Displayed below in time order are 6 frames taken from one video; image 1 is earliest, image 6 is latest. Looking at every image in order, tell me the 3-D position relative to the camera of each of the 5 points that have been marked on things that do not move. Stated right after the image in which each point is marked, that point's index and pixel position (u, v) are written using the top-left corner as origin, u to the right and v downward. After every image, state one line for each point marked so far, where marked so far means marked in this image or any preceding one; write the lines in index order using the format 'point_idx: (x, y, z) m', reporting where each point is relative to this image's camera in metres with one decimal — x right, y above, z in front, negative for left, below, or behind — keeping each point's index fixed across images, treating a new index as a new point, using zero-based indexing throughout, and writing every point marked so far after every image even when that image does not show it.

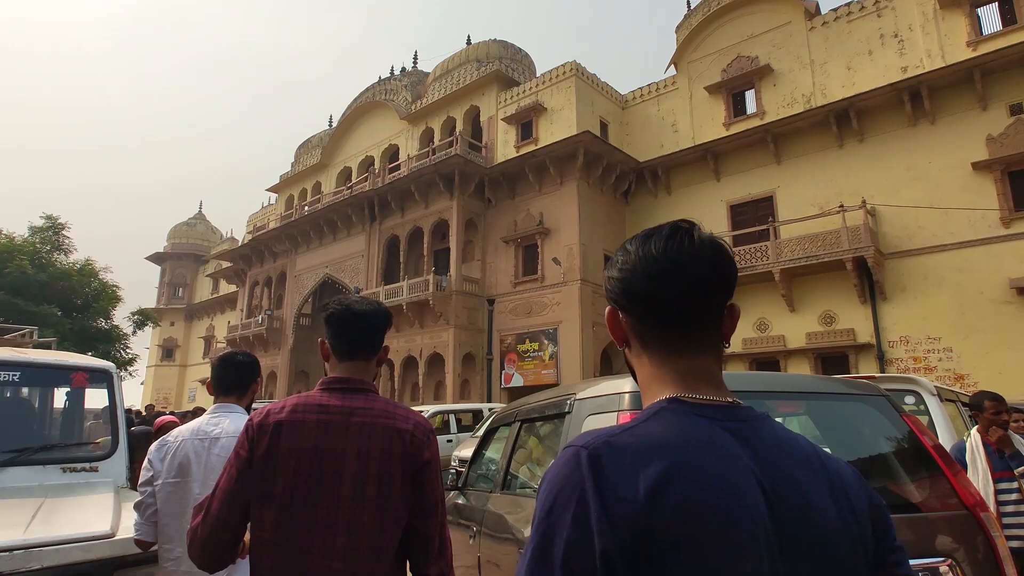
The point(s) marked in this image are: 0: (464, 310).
0: (-1.3, -0.5, +15.5) m
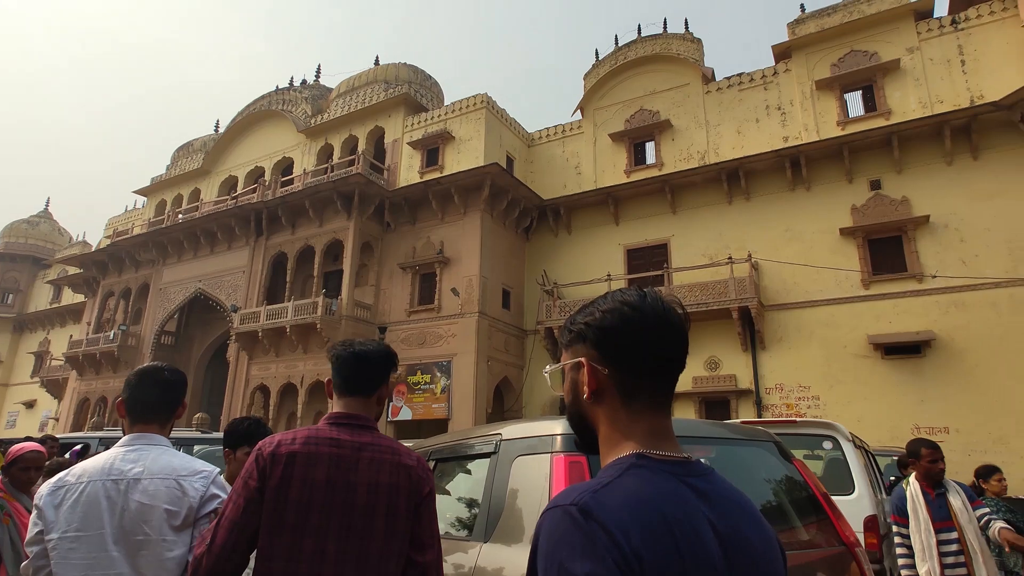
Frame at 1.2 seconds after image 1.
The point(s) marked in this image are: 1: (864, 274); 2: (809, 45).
0: (-3.8, -1.2, +14.7) m
1: (+6.9, +0.3, +11.9) m
2: (+6.7, +5.5, +13.7) m
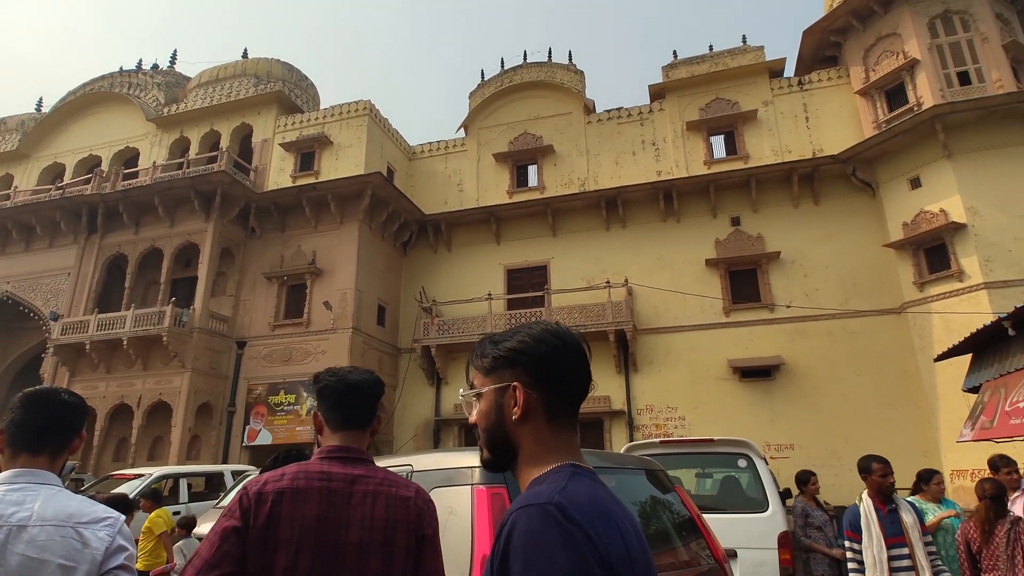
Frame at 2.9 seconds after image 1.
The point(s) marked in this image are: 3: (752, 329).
0: (-6.6, -1.4, +13.1) m
1: (+4.5, -0.3, +12.9) m
2: (+4.1, +4.8, +14.7) m
3: (+5.0, -0.9, +12.6) m
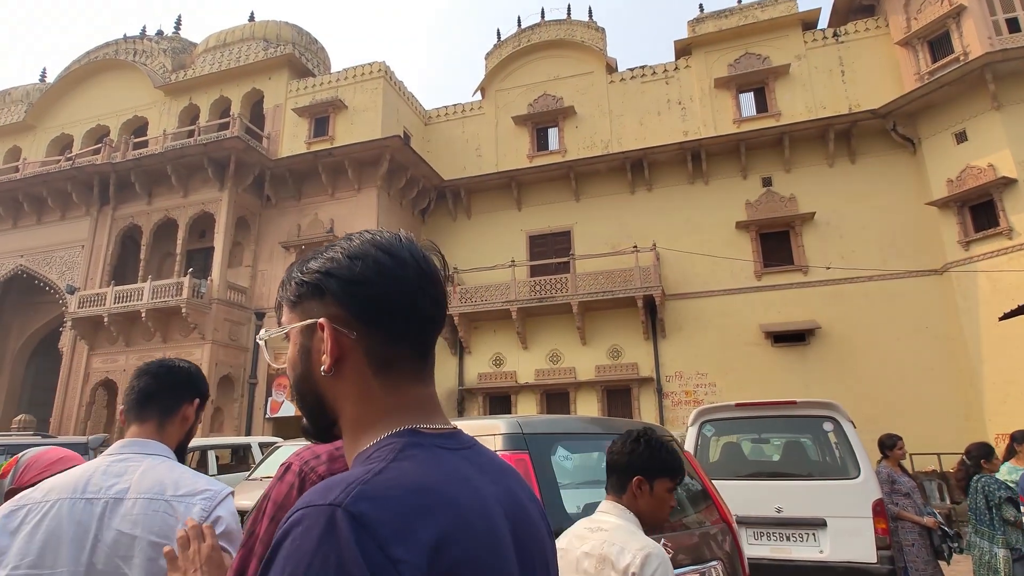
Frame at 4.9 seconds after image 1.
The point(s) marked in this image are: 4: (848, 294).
0: (-6.1, -0.7, +12.9) m
1: (+5.1, +0.5, +12.5) m
2: (+4.6, +5.7, +14.1) m
3: (+5.5, -0.1, +12.3) m
4: (+6.6, -0.1, +11.9) m
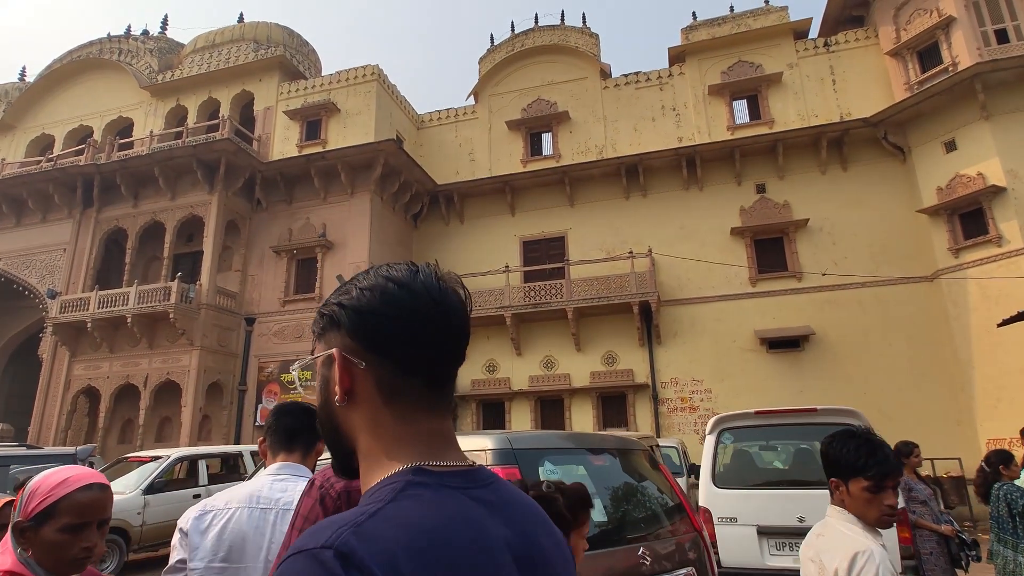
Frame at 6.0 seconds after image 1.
0: (-6.2, -0.8, +12.6) m
1: (+5.0, +0.3, +12.6) m
2: (+4.4, +5.5, +14.2) m
3: (+5.4, -0.2, +12.3) m
4: (+6.5, -0.2, +12.0) m
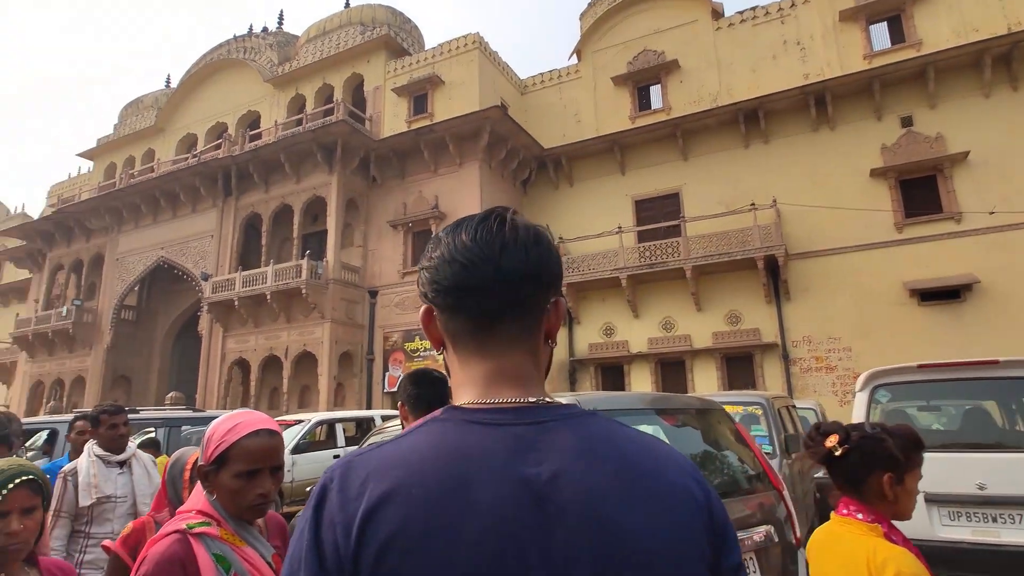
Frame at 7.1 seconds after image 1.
0: (-3.8, -0.3, +13.4) m
1: (+7.1, +1.3, +11.2) m
2: (+6.6, +6.6, +12.7) m
3: (+7.5, +0.8, +10.9) m
4: (+8.5, +0.8, +10.4) m
